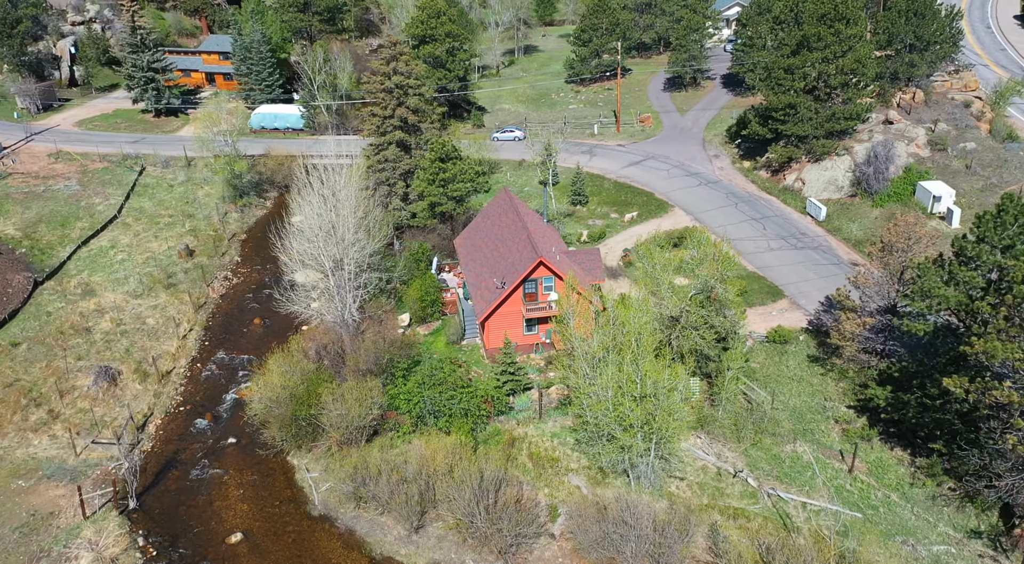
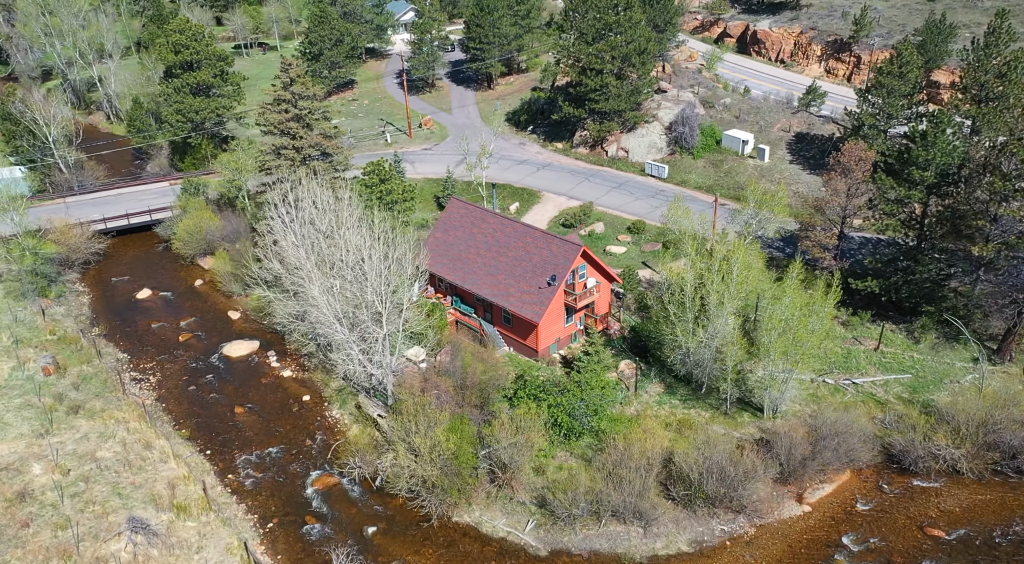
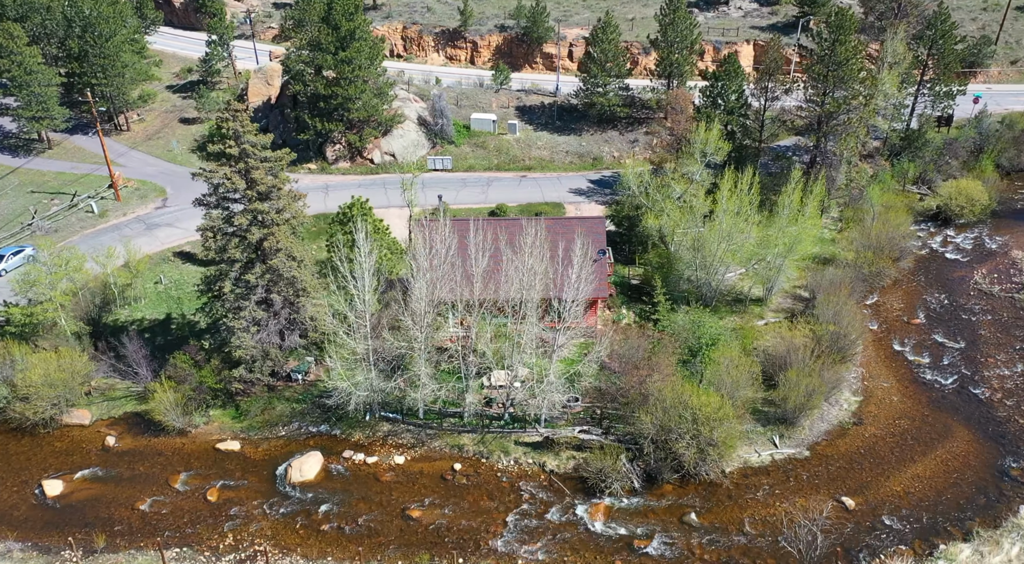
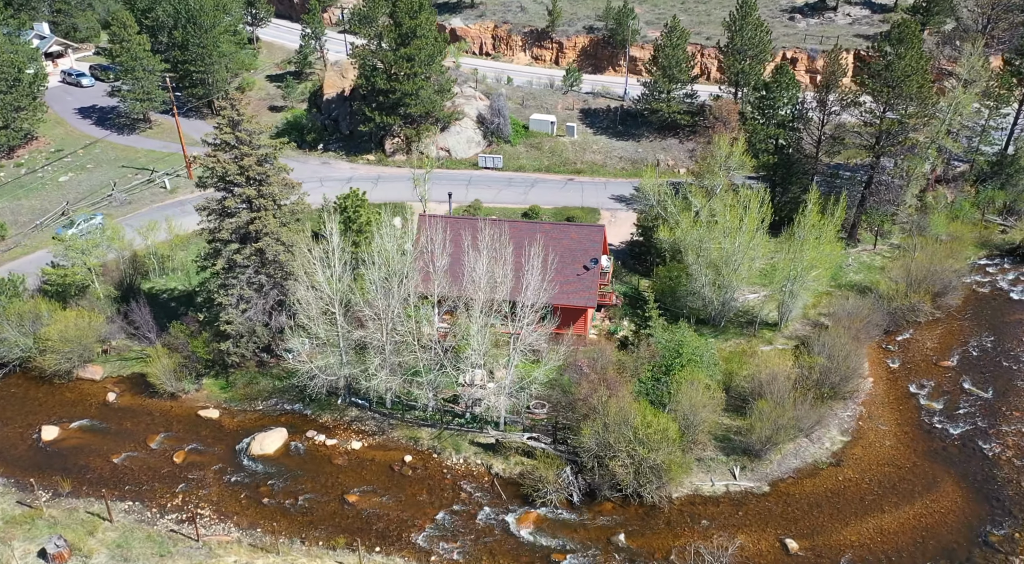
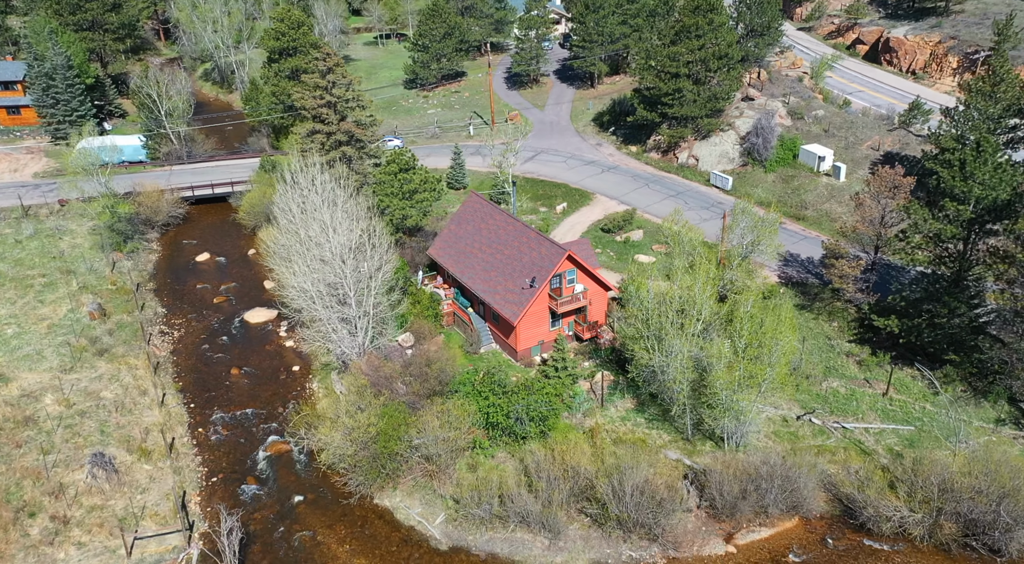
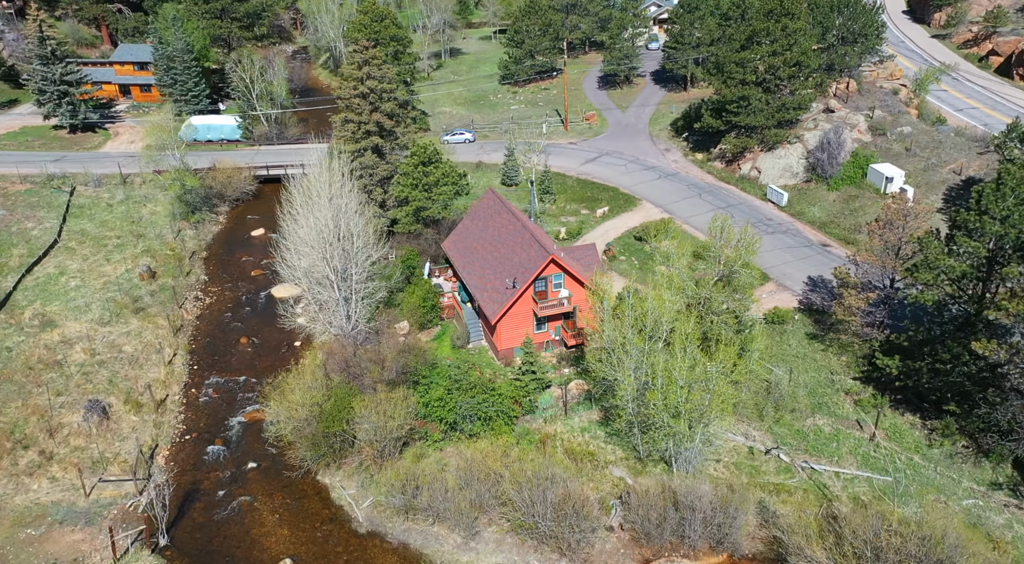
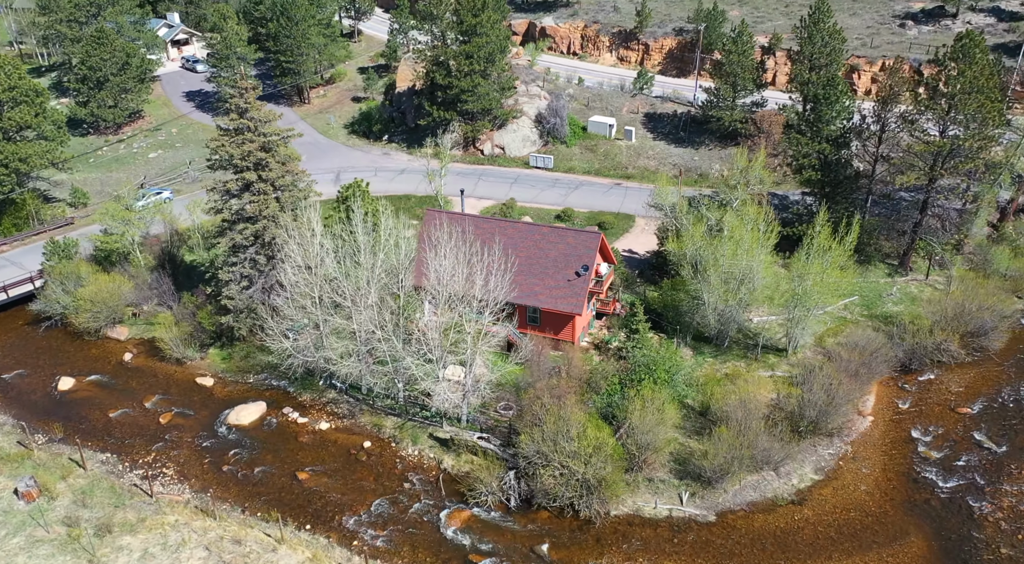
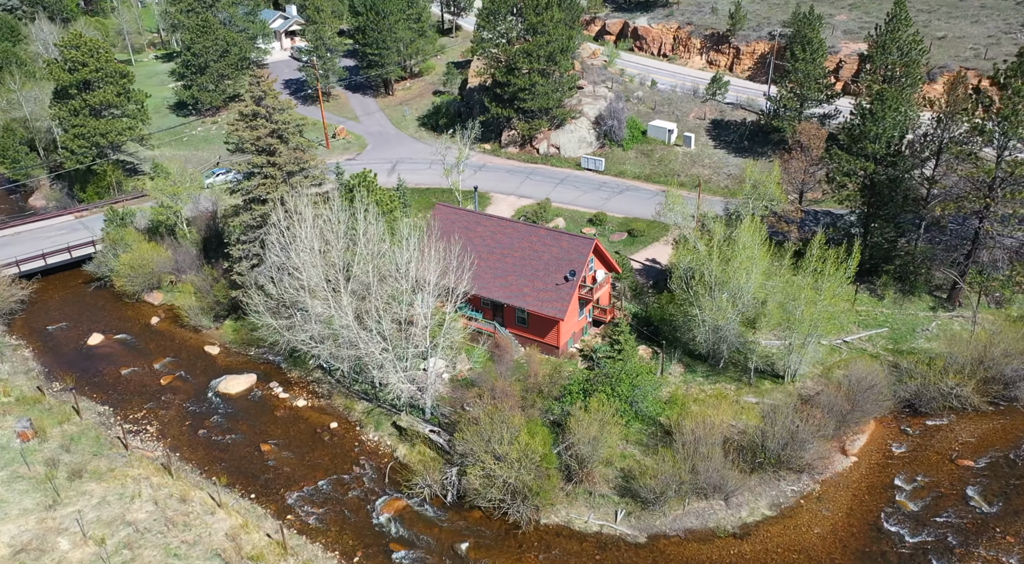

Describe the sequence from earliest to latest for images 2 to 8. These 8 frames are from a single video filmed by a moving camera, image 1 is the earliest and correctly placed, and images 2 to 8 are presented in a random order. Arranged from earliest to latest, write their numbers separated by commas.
6, 5, 2, 8, 7, 4, 3
